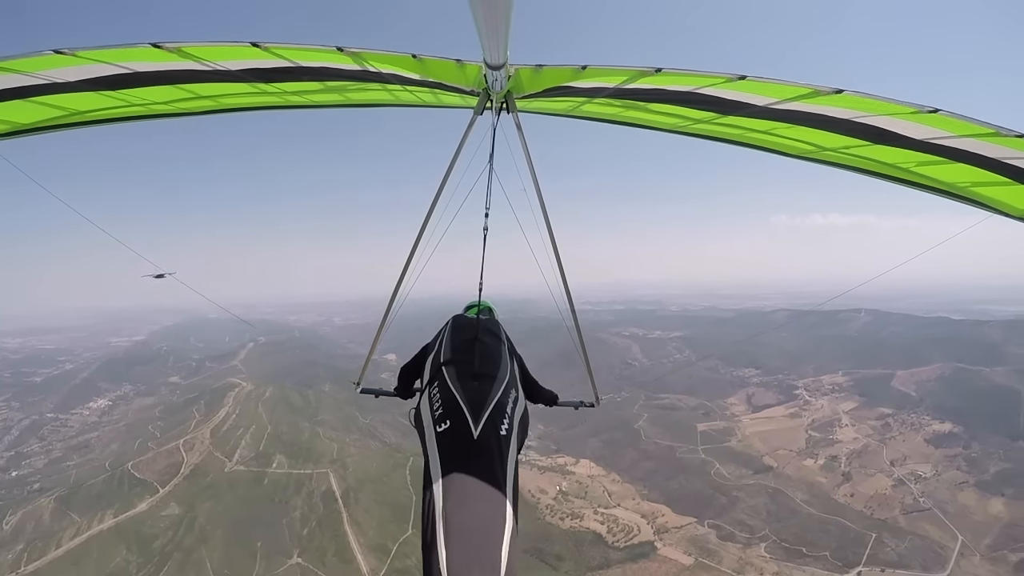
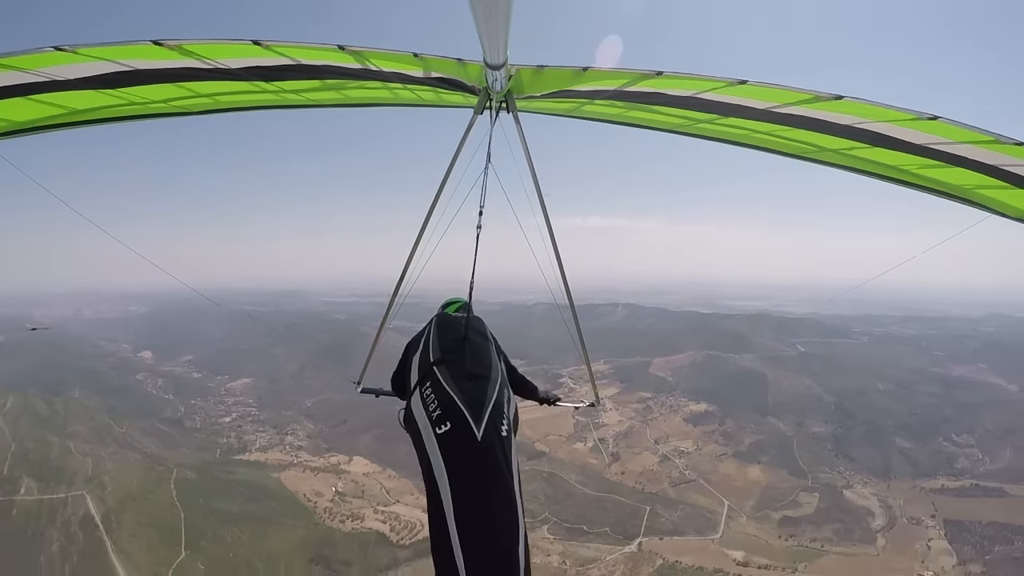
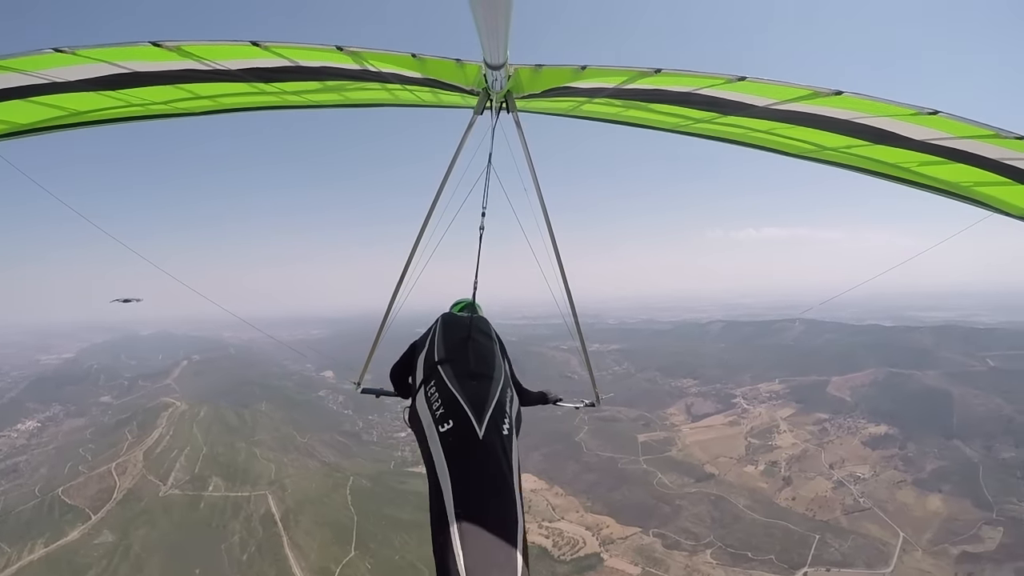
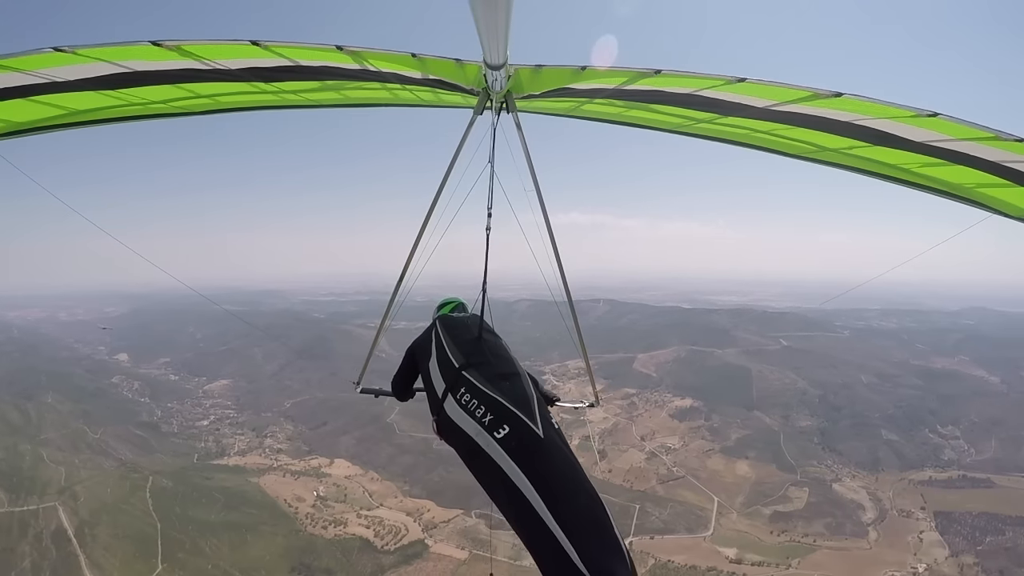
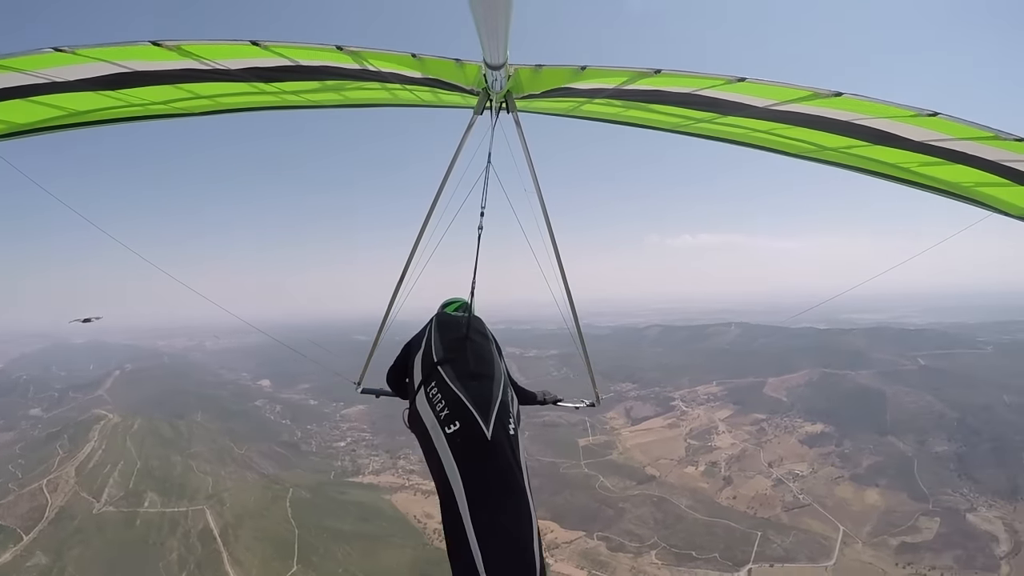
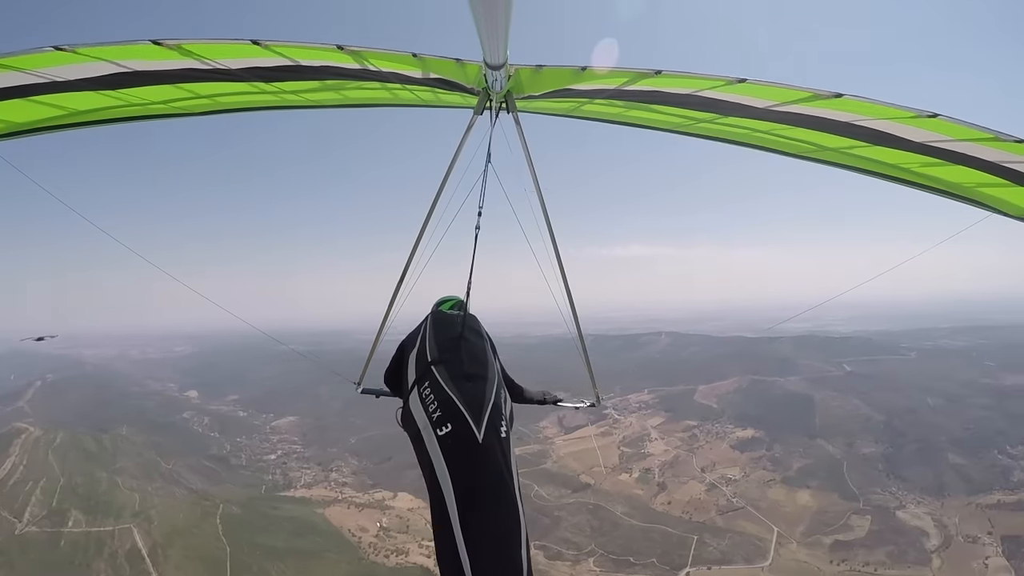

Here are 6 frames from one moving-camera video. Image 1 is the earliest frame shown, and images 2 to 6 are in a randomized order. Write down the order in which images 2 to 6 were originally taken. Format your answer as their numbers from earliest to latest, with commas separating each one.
3, 5, 6, 2, 4
